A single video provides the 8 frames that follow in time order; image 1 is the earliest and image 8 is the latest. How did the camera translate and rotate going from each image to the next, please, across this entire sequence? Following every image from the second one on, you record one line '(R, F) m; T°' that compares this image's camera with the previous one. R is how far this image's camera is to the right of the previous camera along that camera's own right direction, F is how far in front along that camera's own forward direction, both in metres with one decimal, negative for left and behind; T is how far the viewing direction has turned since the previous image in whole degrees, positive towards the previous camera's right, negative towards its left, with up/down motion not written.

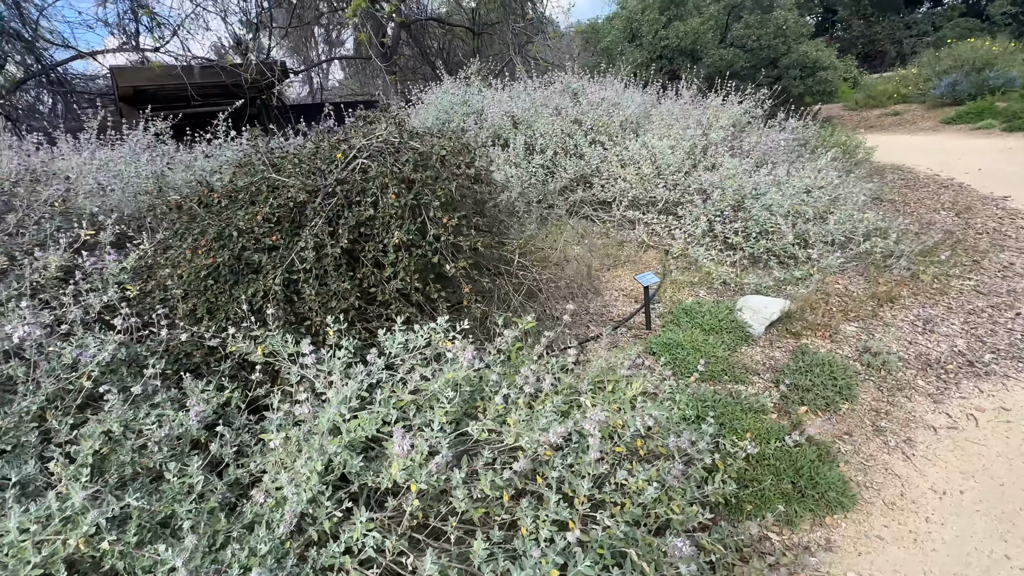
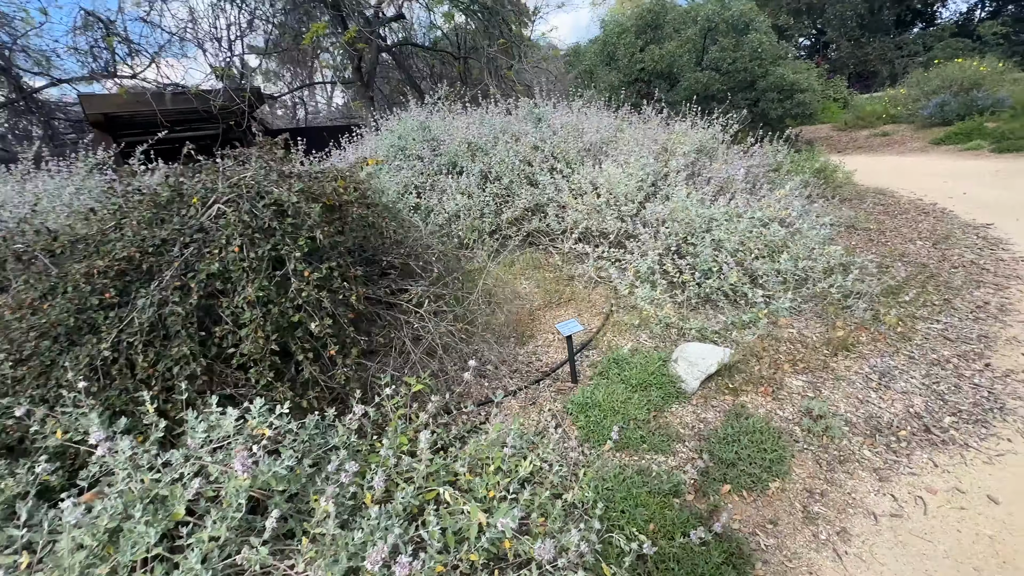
(+0.5, +0.2) m; -1°
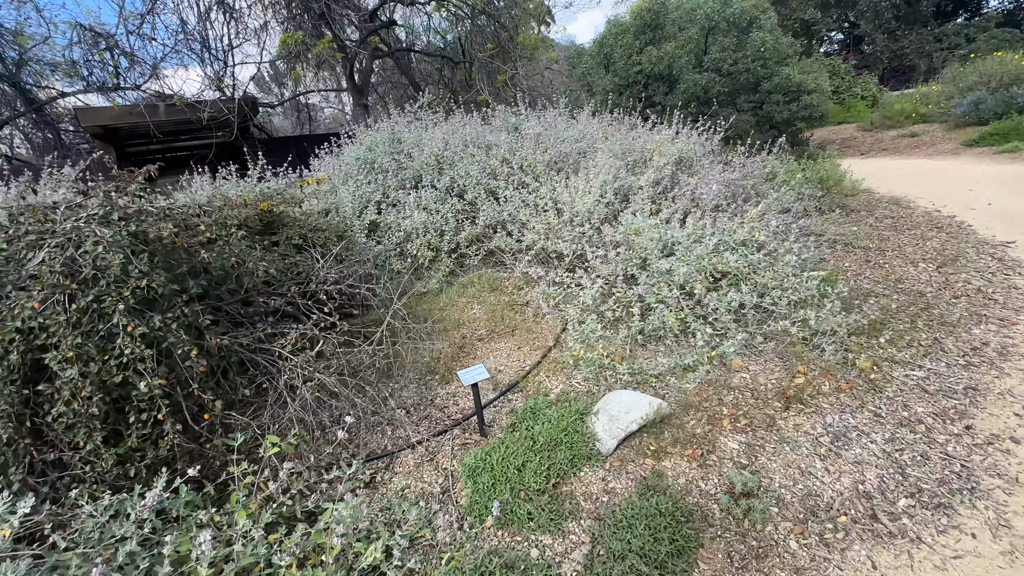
(+0.6, +0.3) m; -3°
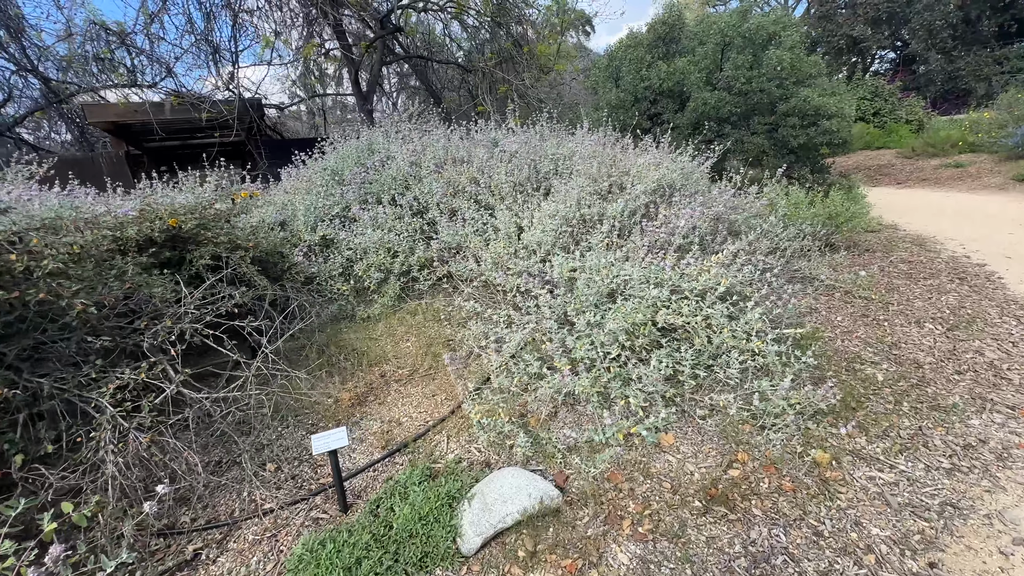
(+0.6, +0.3) m; -4°
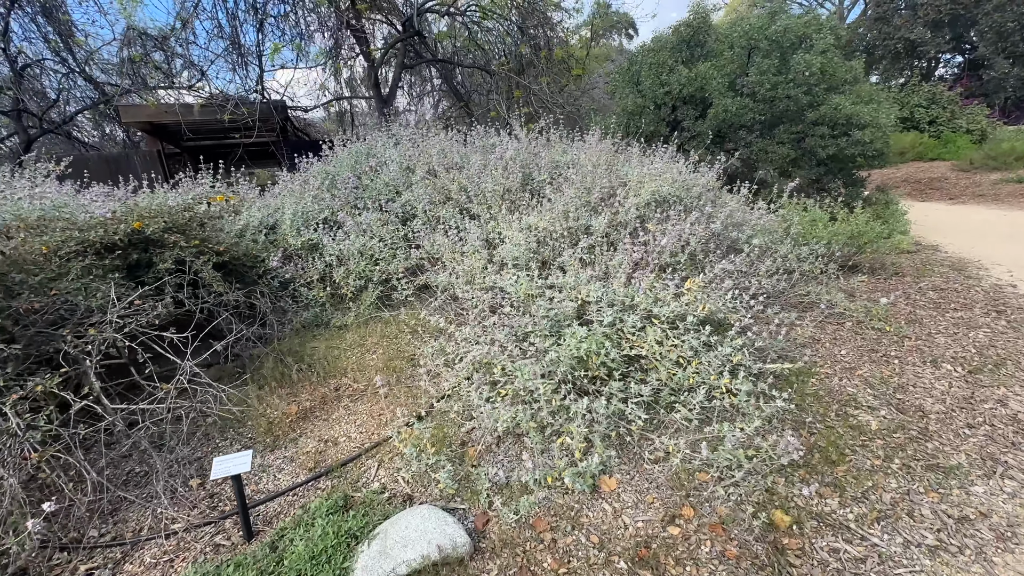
(+0.4, +0.2) m; -4°
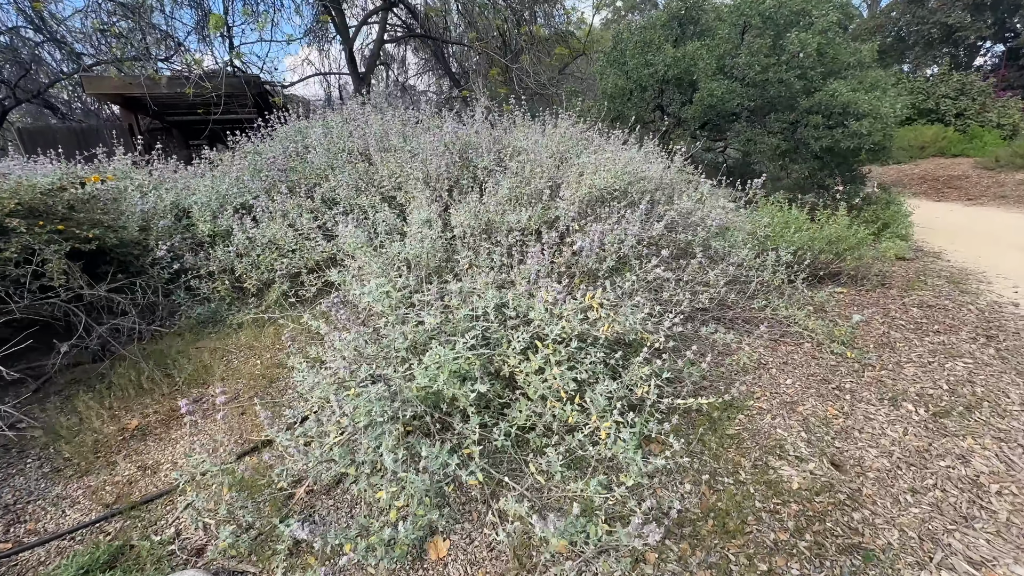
(+0.7, +0.4) m; -2°
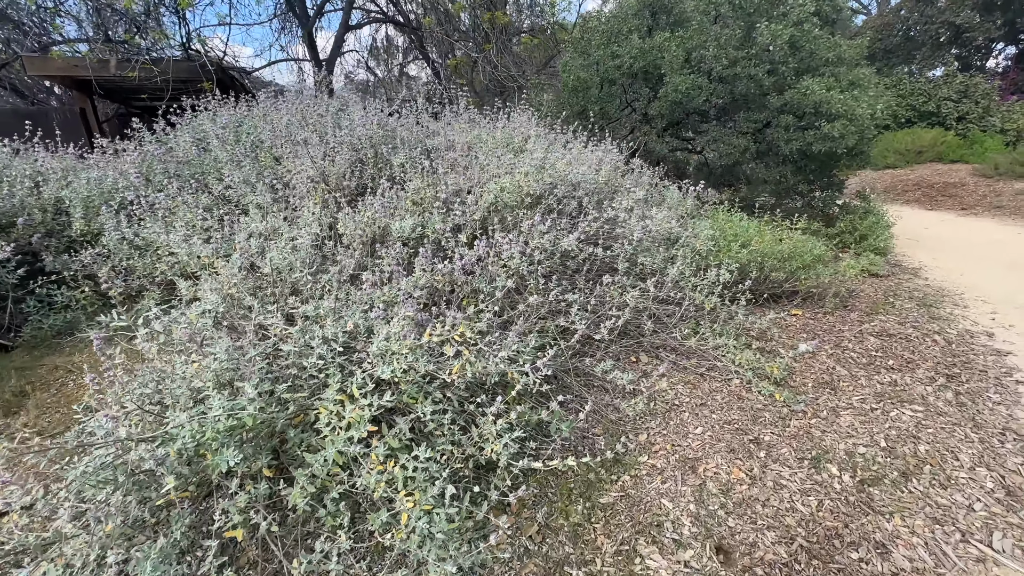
(+0.7, +0.4) m; 0°
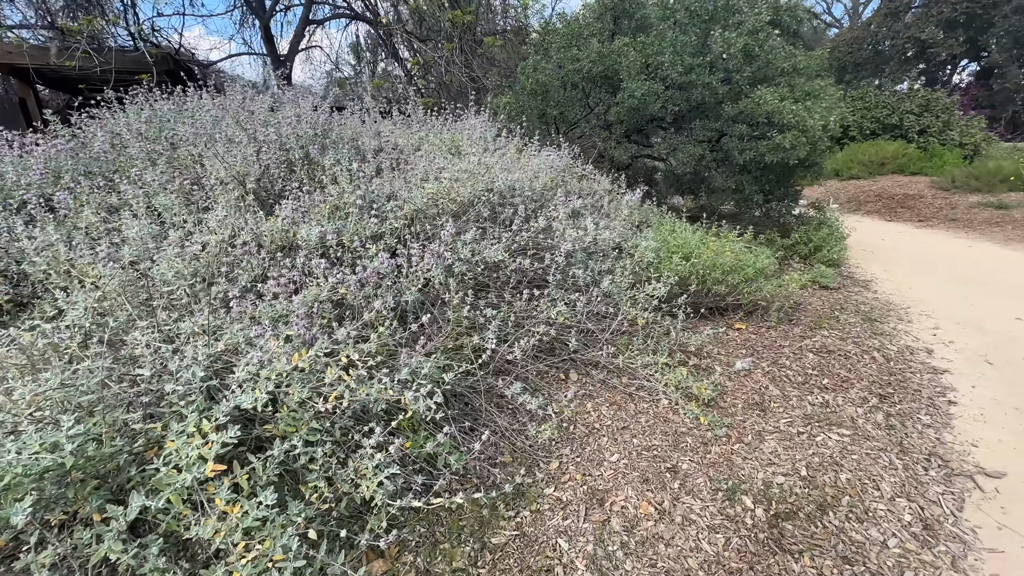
(+0.3, +0.1) m; +2°
